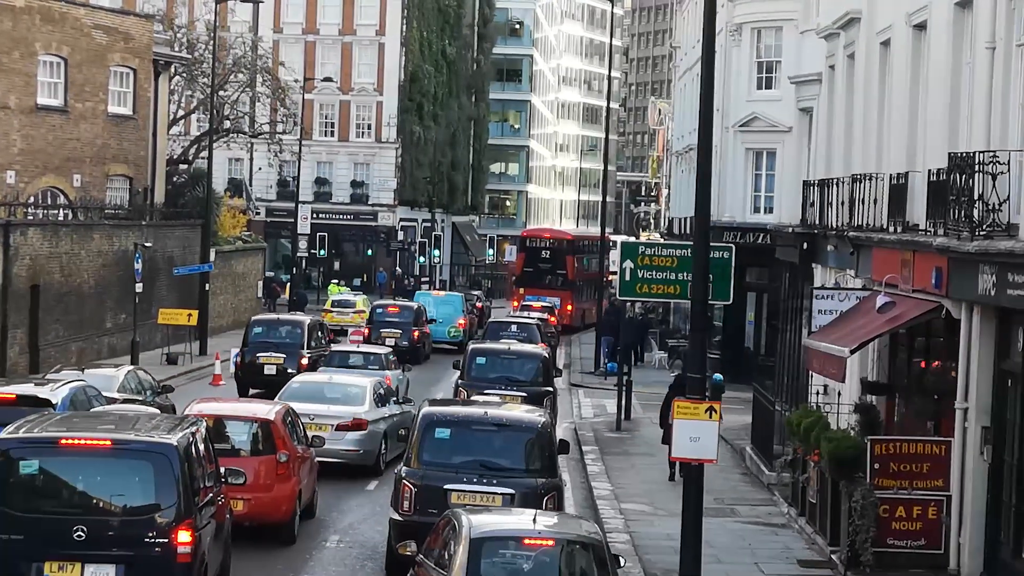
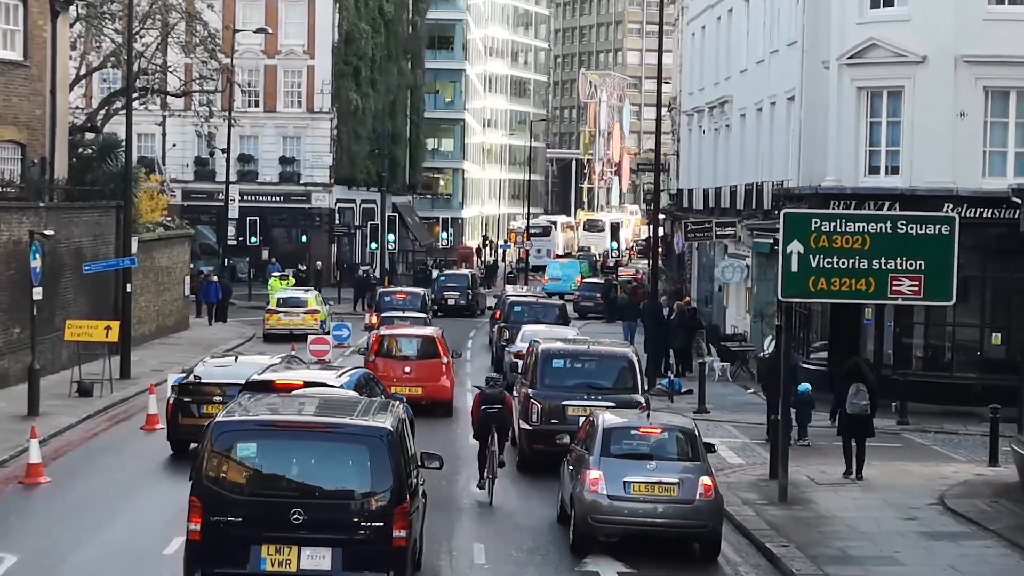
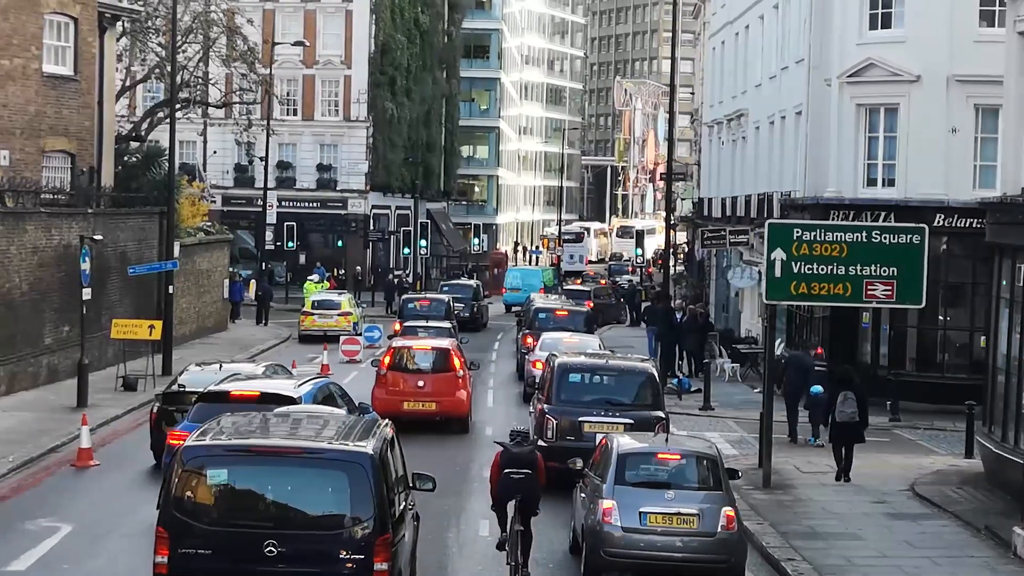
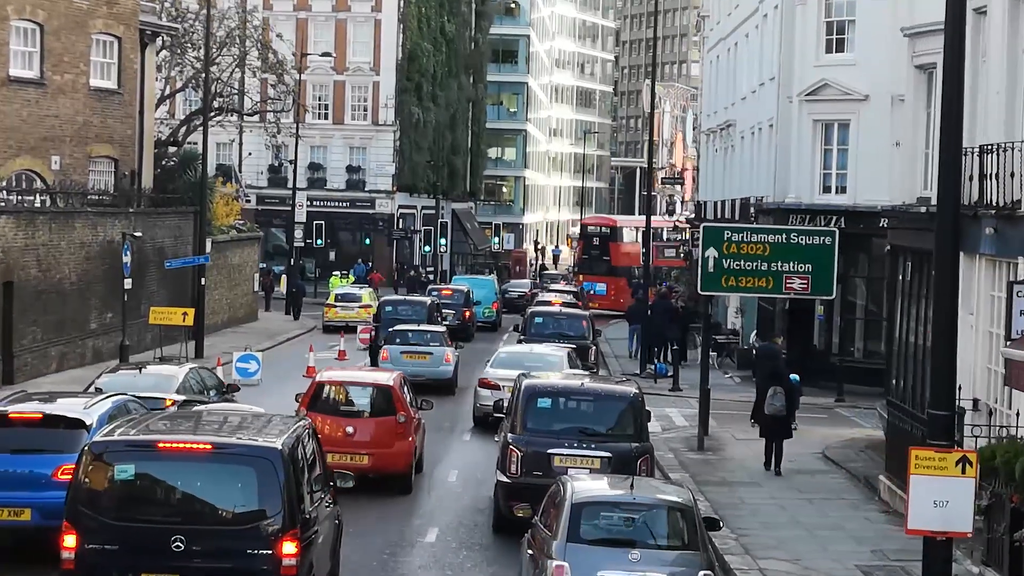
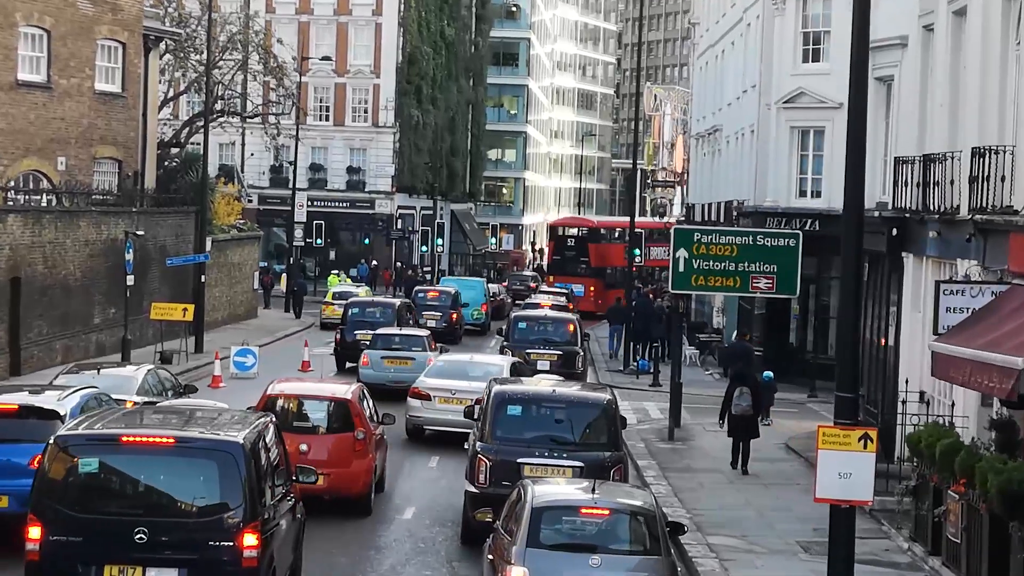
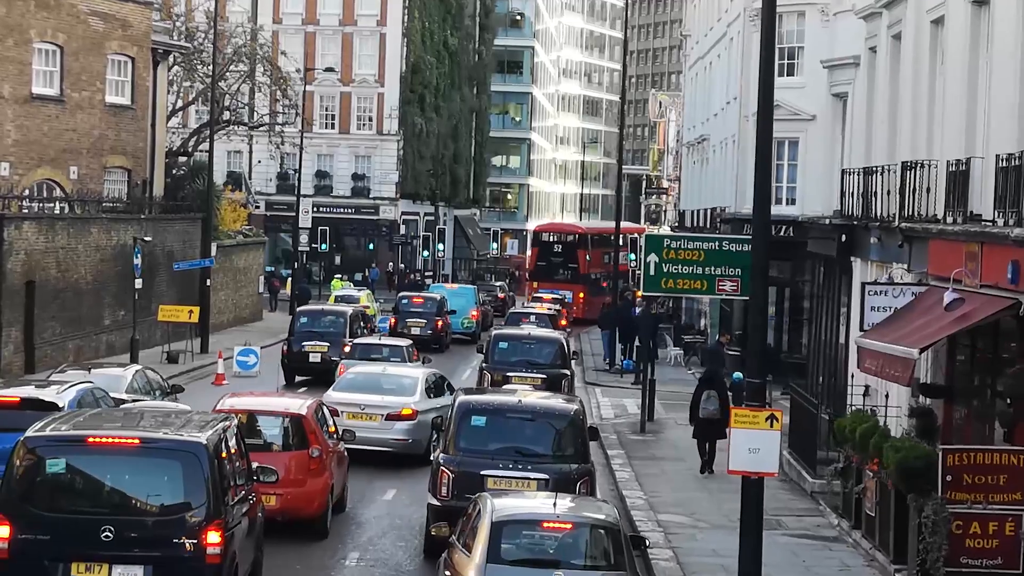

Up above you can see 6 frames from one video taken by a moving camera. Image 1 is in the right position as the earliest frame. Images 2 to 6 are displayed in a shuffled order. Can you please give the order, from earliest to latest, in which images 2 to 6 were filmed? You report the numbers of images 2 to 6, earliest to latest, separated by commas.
6, 5, 4, 3, 2
